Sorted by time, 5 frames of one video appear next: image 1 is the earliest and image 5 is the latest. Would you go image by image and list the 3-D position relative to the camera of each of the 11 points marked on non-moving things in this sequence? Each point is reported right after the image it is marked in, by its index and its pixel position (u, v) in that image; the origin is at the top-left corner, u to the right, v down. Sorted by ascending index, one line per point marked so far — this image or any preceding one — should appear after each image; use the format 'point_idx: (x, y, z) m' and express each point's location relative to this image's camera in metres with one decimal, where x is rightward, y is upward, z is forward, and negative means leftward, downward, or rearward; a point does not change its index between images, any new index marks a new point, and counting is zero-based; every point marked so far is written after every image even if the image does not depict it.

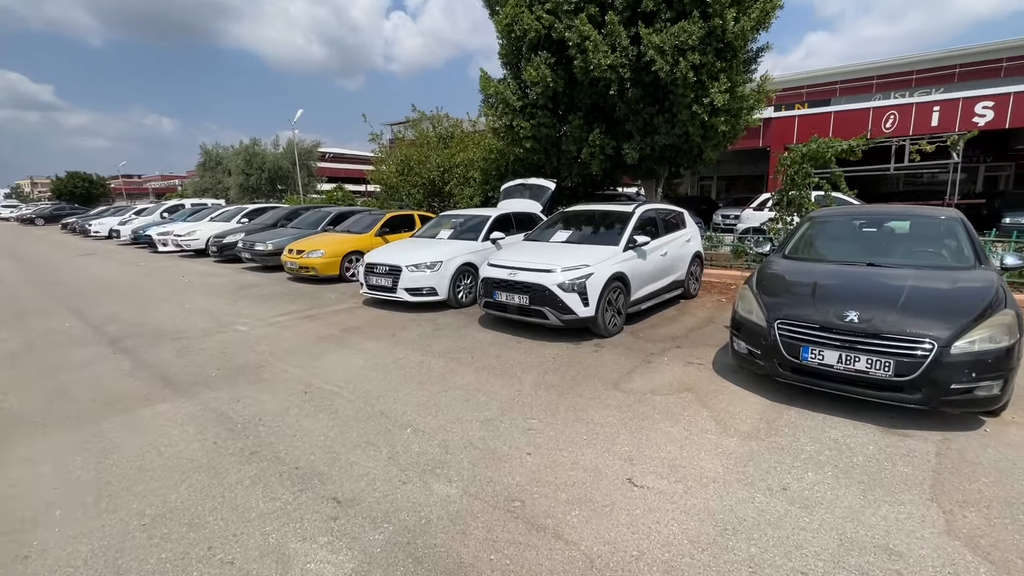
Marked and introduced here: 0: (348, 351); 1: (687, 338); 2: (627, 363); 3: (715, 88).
0: (-1.8, -0.7, +5.6) m
1: (+2.1, -0.6, +6.0) m
2: (+1.2, -0.8, +5.1) m
3: (+3.6, +3.6, +8.8) m
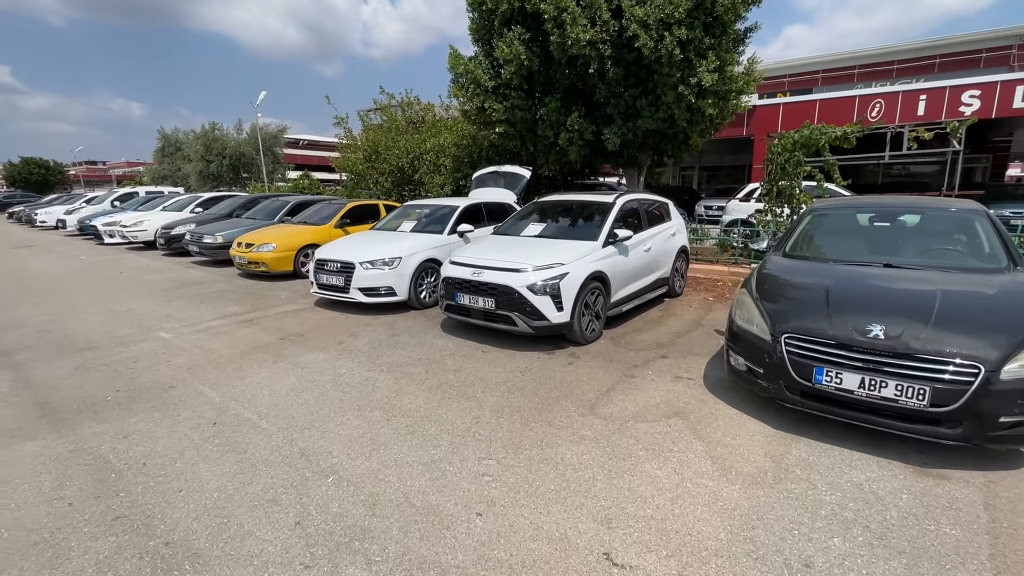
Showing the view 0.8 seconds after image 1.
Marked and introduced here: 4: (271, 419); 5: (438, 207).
0: (-2.2, -0.7, +4.8) m
1: (+1.7, -0.6, +5.3) m
2: (+0.8, -0.8, +4.4) m
3: (+3.1, +3.6, +8.1) m
4: (-1.8, -1.0, +3.7) m
5: (-1.2, +1.3, +8.0) m
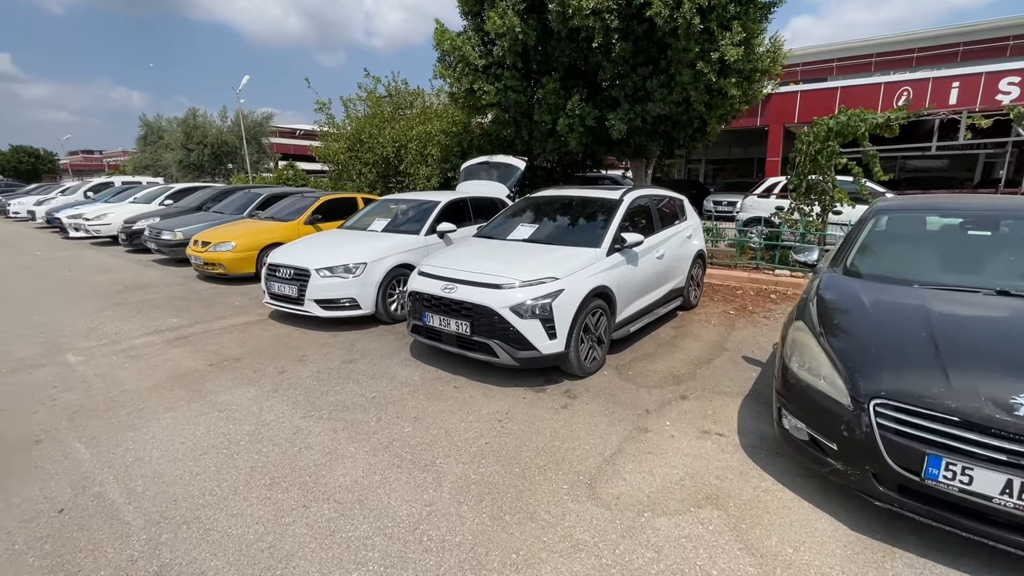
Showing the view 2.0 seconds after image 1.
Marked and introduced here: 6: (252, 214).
0: (-2.3, -0.9, +3.8) m
1: (+1.5, -0.8, +4.3) m
2: (+0.6, -1.0, +3.3) m
3: (+3.0, +3.5, +7.0) m
4: (-1.9, -1.1, +2.6) m
5: (-1.3, +1.2, +6.9) m
6: (-5.1, +1.4, +9.9) m
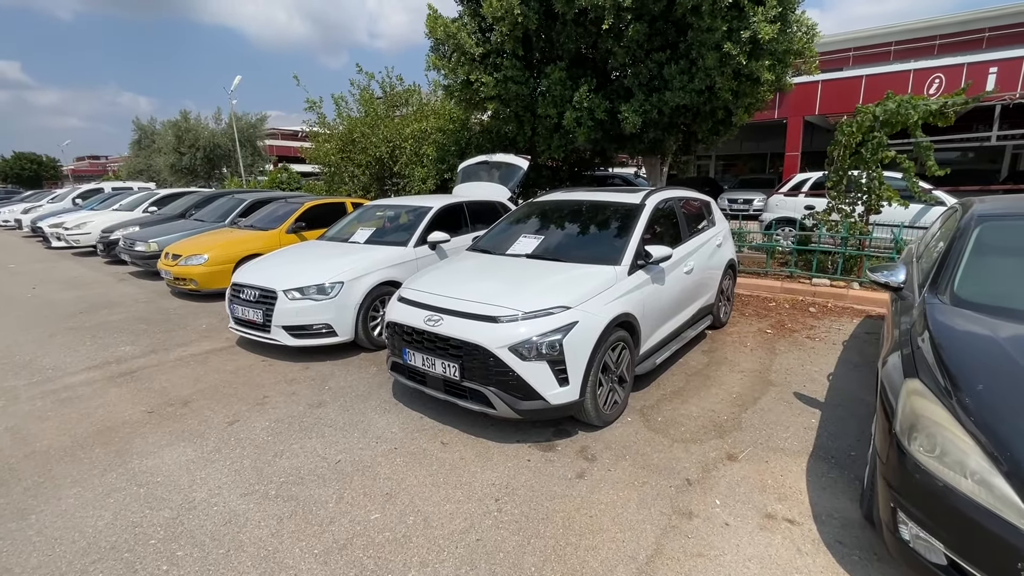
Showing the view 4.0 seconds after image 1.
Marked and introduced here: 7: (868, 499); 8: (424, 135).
0: (-2.3, -1.1, +3.0) m
1: (+1.5, -1.0, +3.4) m
2: (+0.7, -1.2, +2.5) m
3: (+3.0, +3.3, +6.1) m
4: (-1.9, -1.4, +1.8) m
5: (-1.3, +1.0, +6.1) m
6: (-5.0, +1.2, +9.1) m
7: (+1.7, -1.0, +2.4) m
8: (-1.9, +3.3, +10.8) m
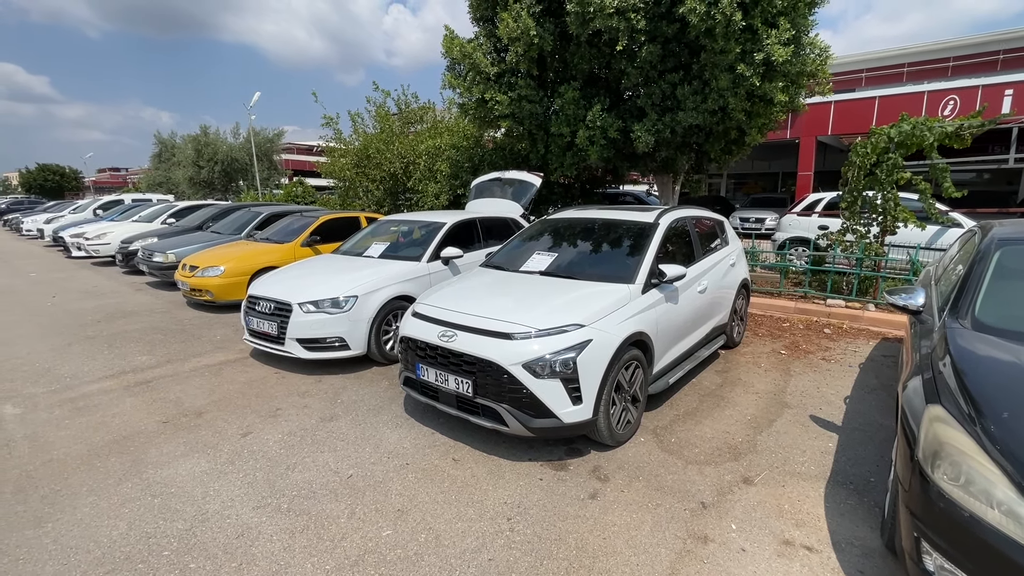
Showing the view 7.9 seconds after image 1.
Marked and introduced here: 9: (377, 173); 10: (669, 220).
0: (-2.3, -1.2, +3.0) m
1: (+1.6, -1.1, +3.4) m
2: (+0.7, -1.3, +2.5) m
3: (+3.2, +3.1, +6.2) m
4: (-1.9, -1.4, +1.8) m
5: (-1.1, +0.8, +6.1) m
6: (-4.8, +1.0, +9.2) m
7: (+1.8, -1.1, +2.3) m
8: (-1.6, +3.0, +10.9) m
9: (-3.1, +2.6, +11.5) m
10: (+1.4, +0.6, +4.5) m
